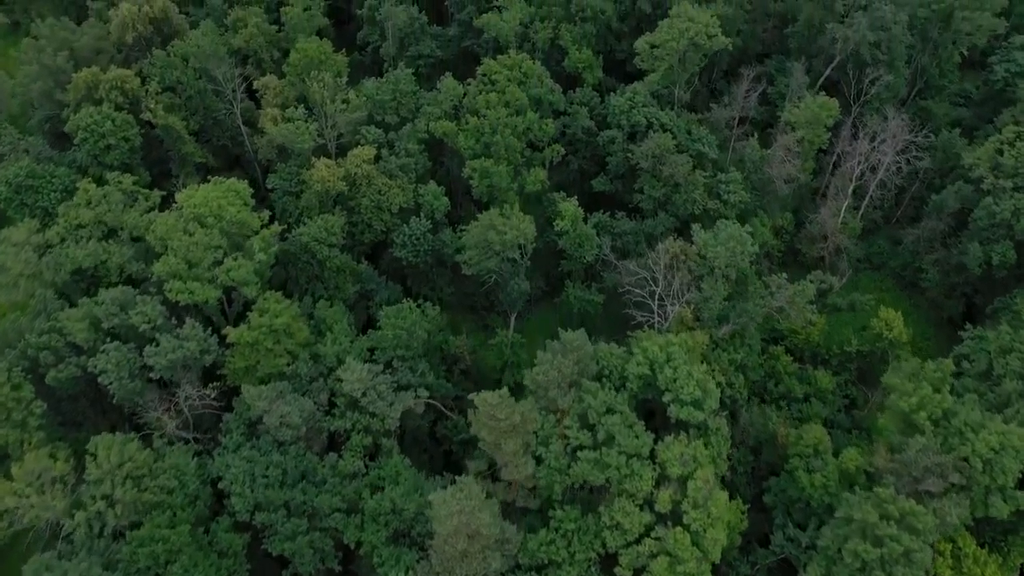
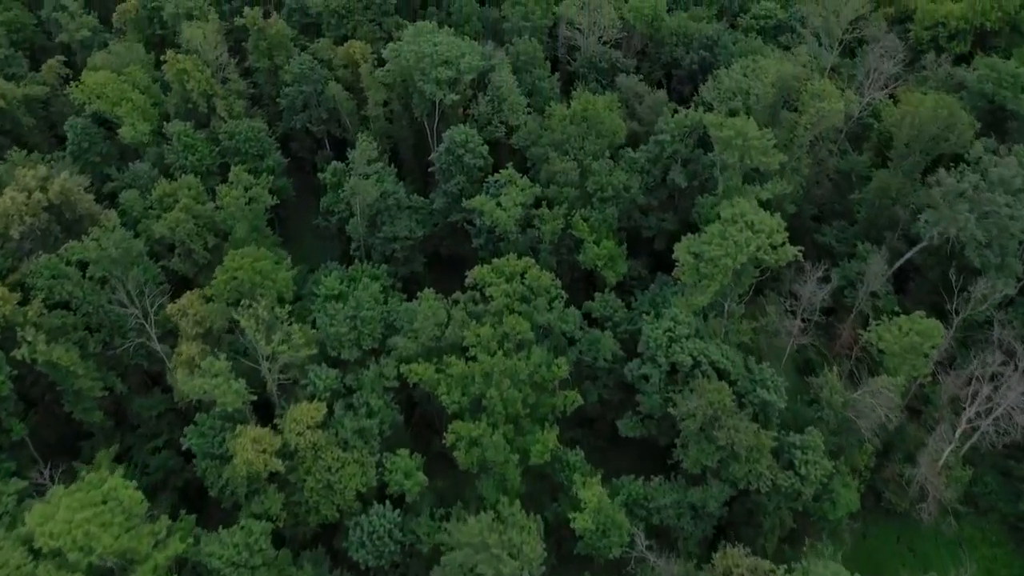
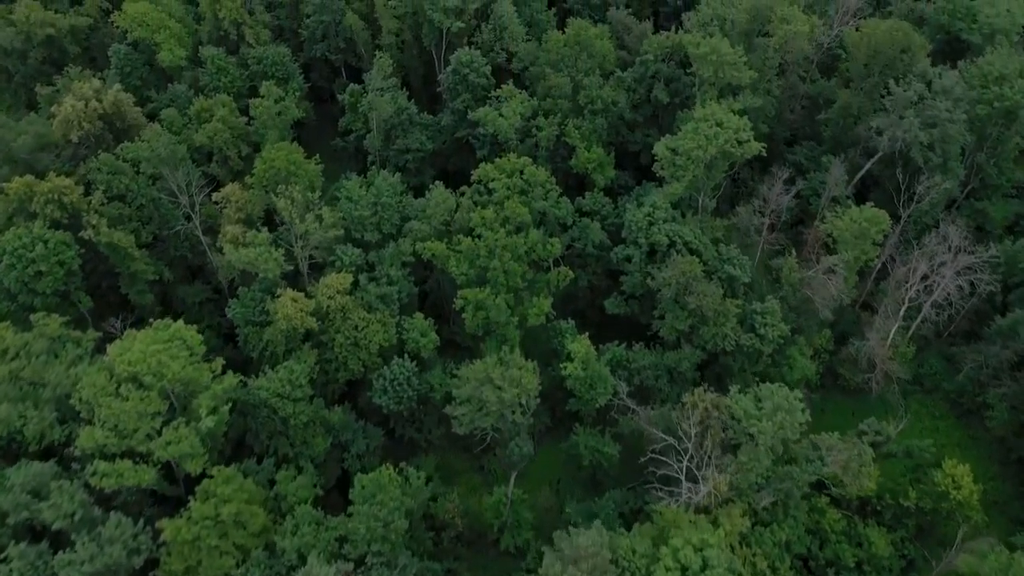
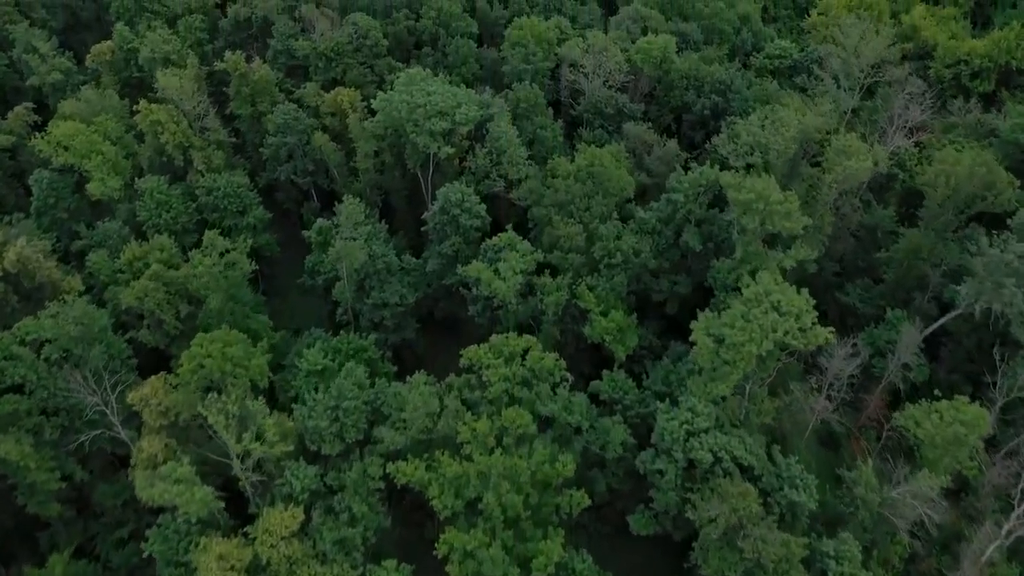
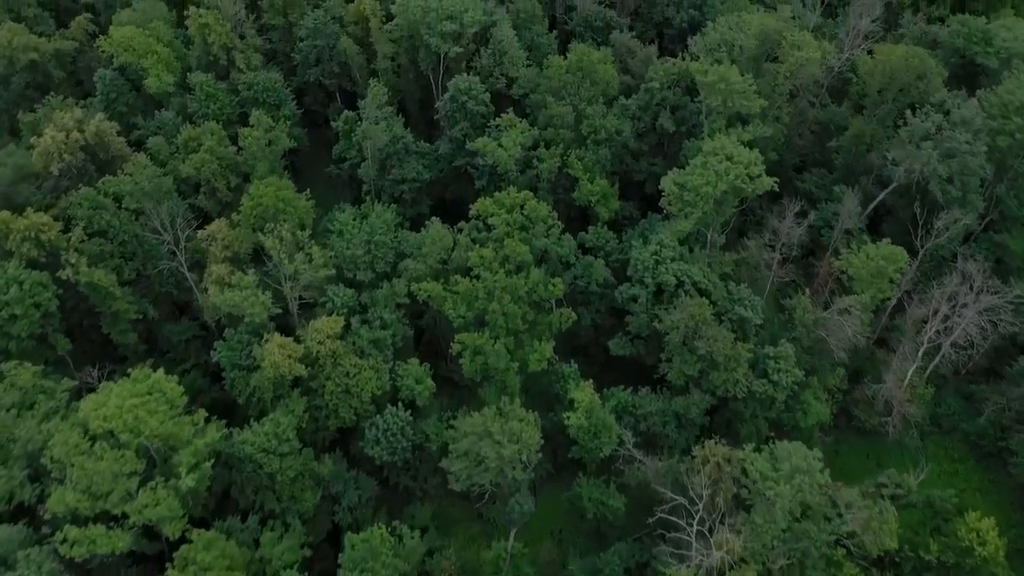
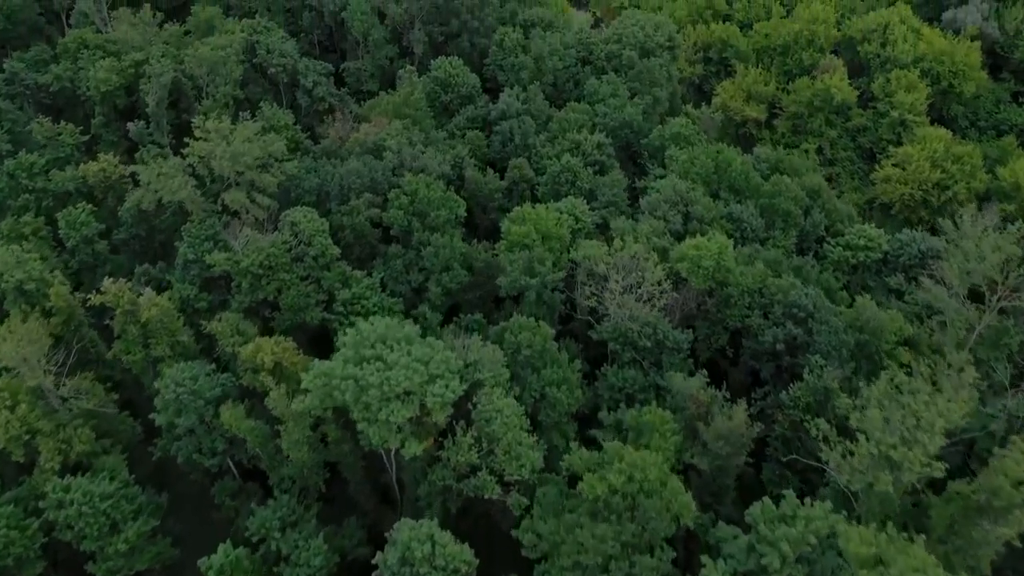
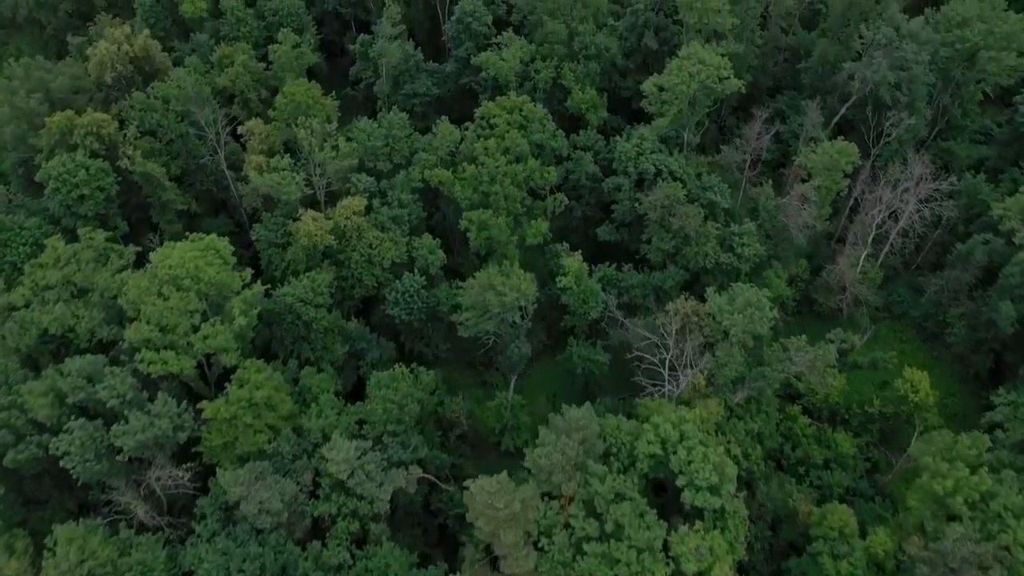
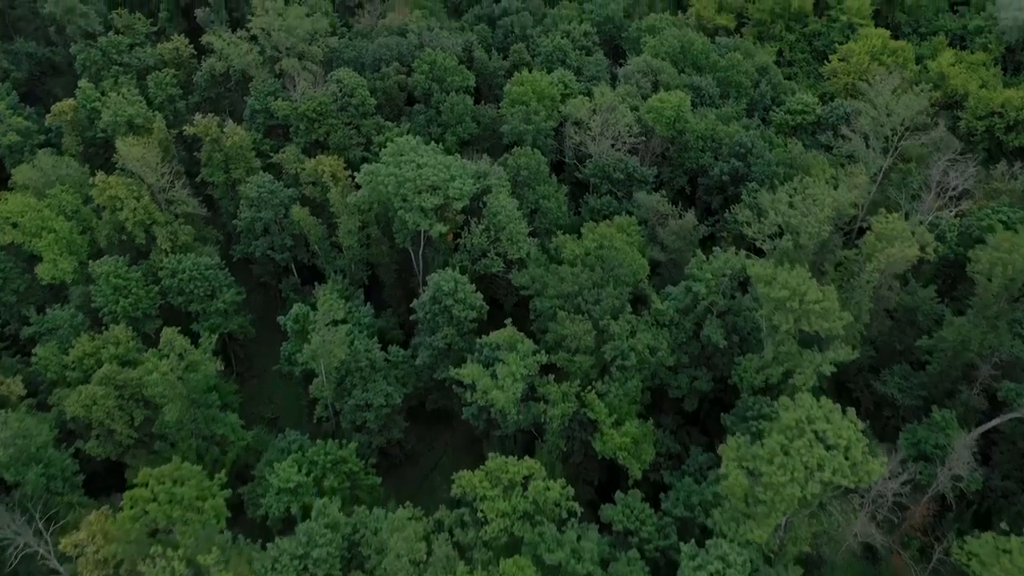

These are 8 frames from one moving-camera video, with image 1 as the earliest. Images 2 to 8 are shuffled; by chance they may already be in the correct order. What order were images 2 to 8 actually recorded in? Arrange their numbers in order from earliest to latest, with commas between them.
7, 3, 5, 2, 4, 8, 6
